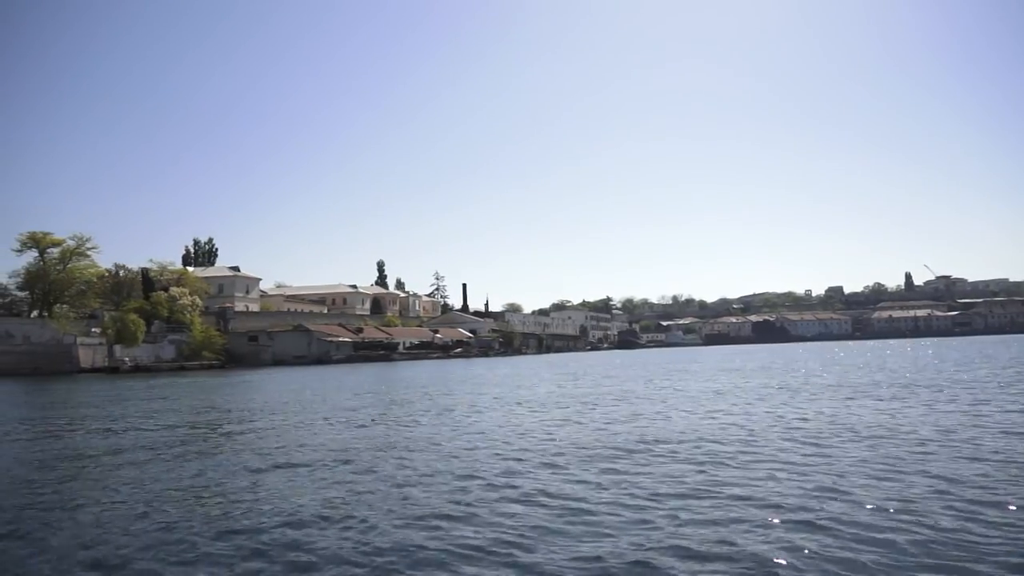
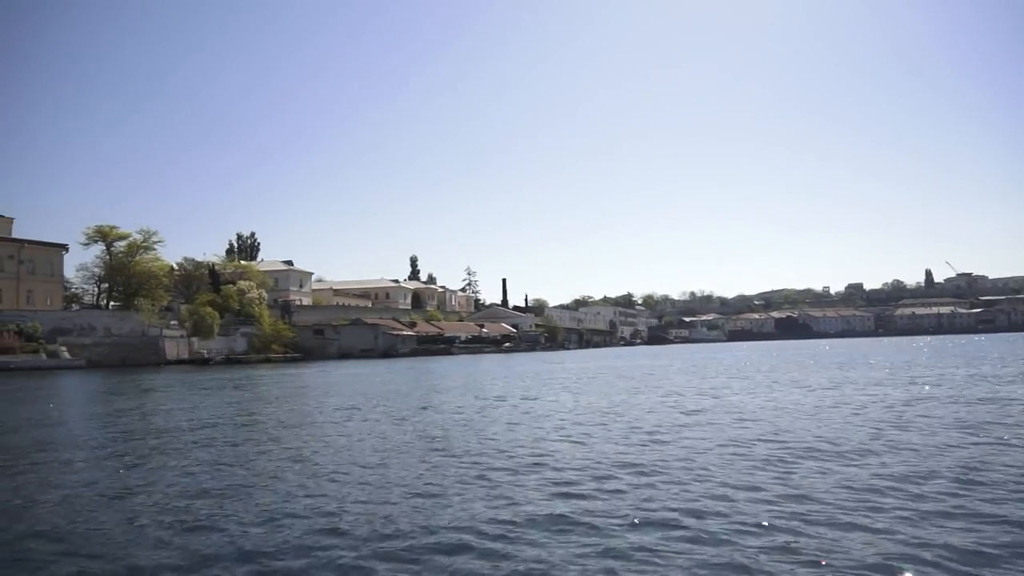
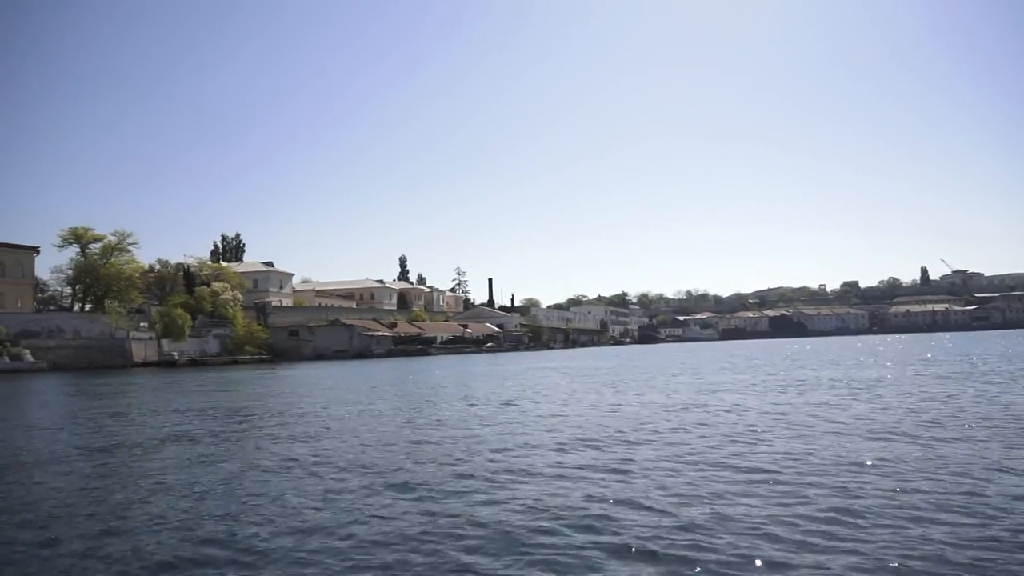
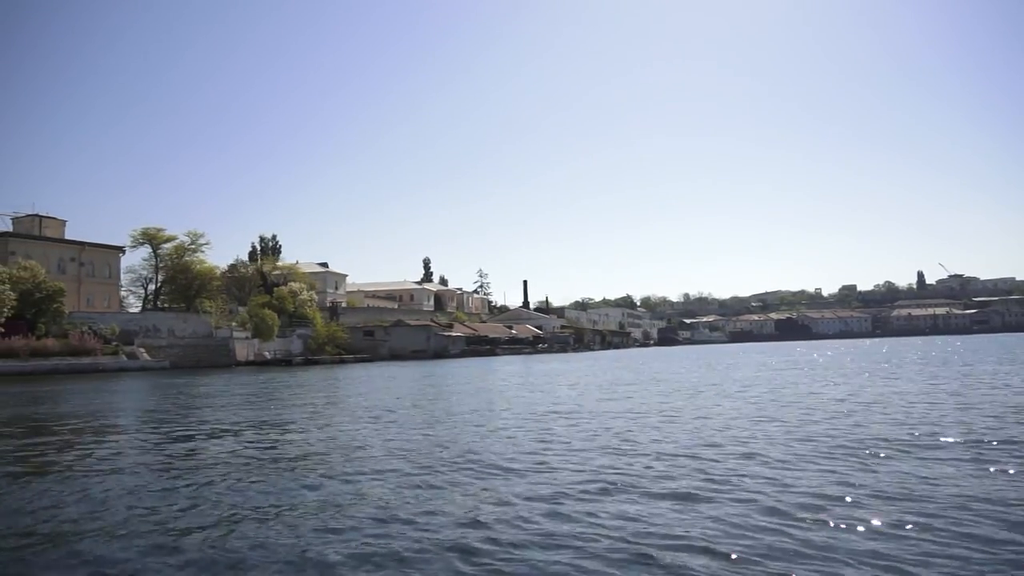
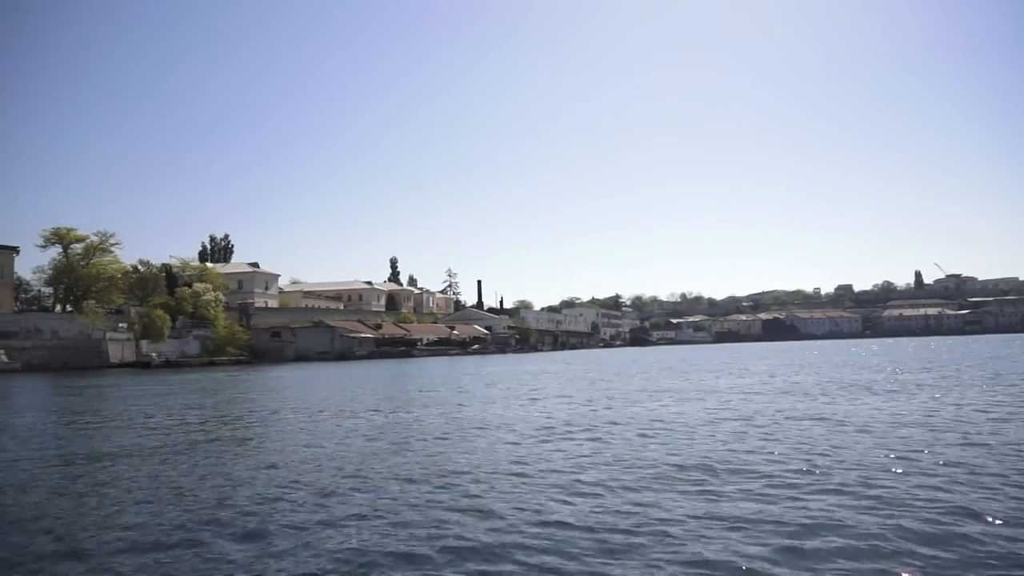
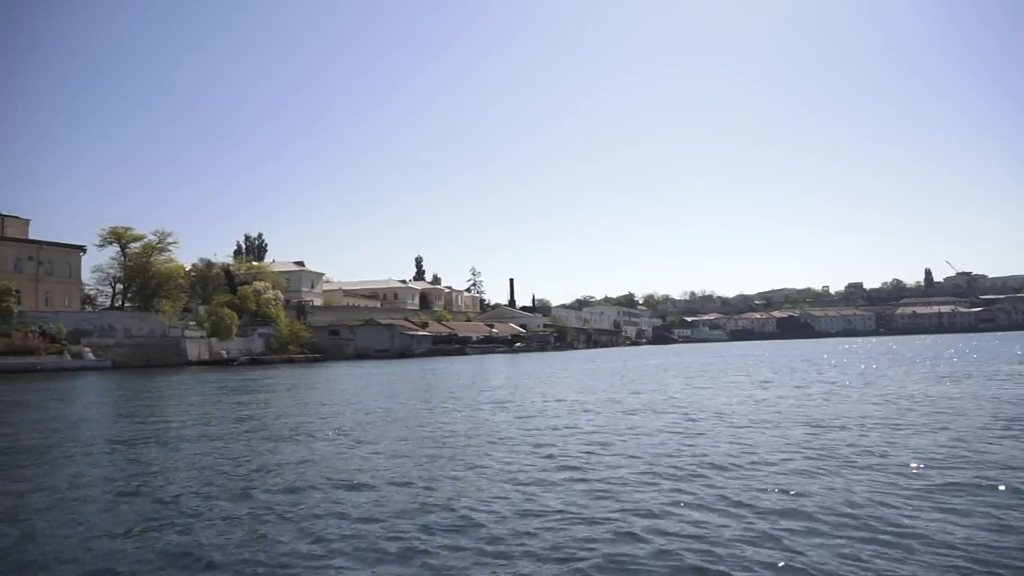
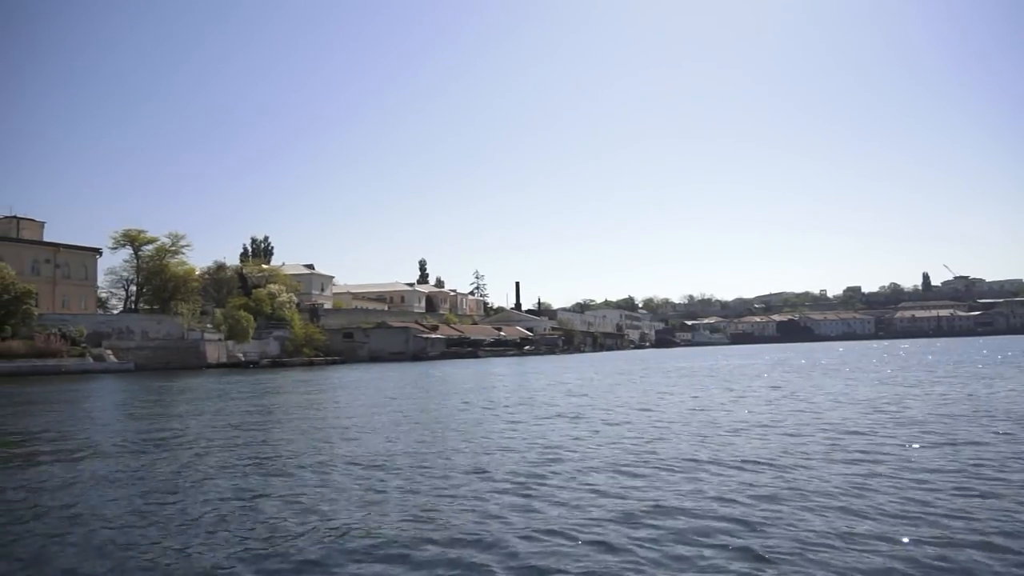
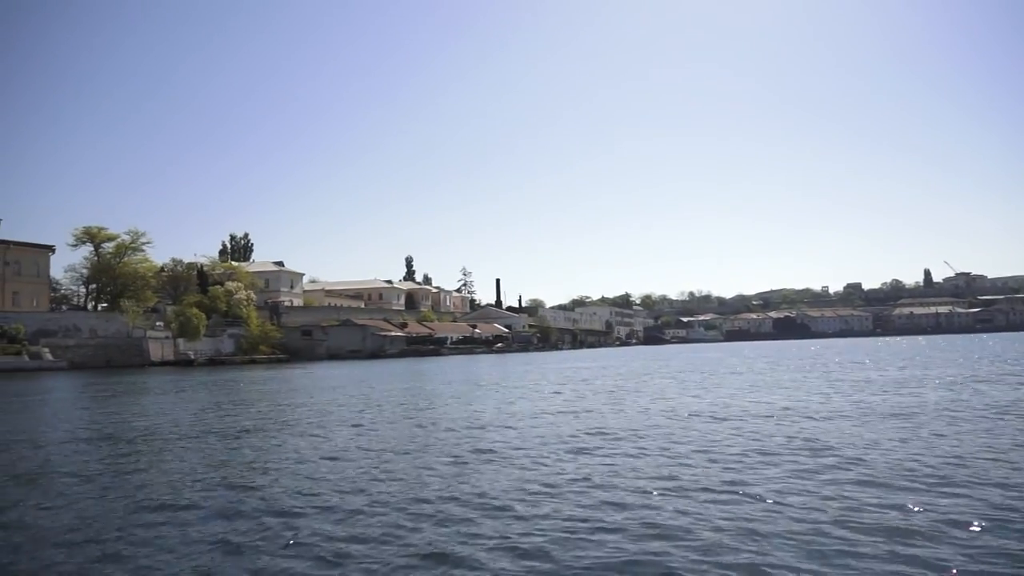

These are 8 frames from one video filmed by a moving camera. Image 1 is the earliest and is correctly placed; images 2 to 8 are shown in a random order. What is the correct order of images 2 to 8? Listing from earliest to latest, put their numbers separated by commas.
5, 3, 8, 2, 6, 7, 4
